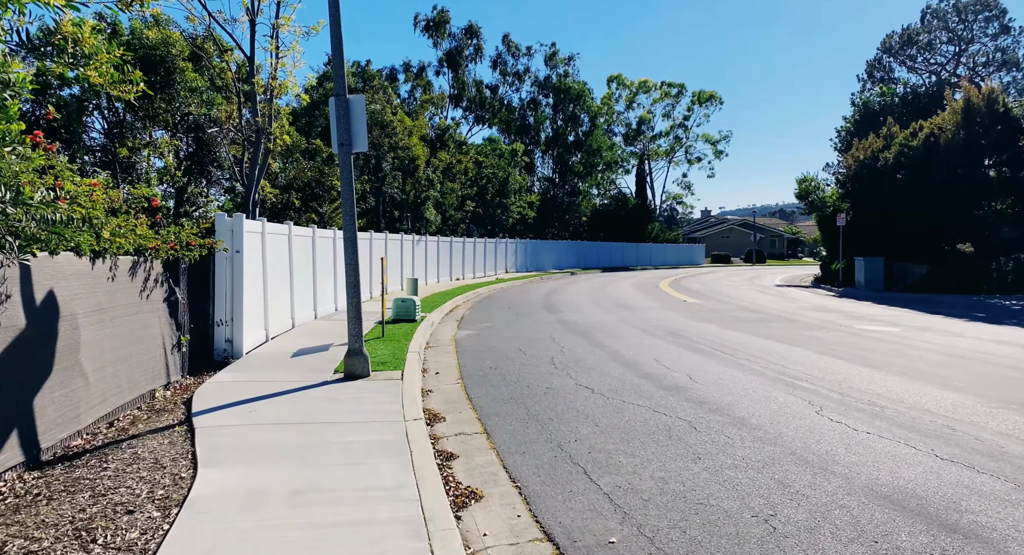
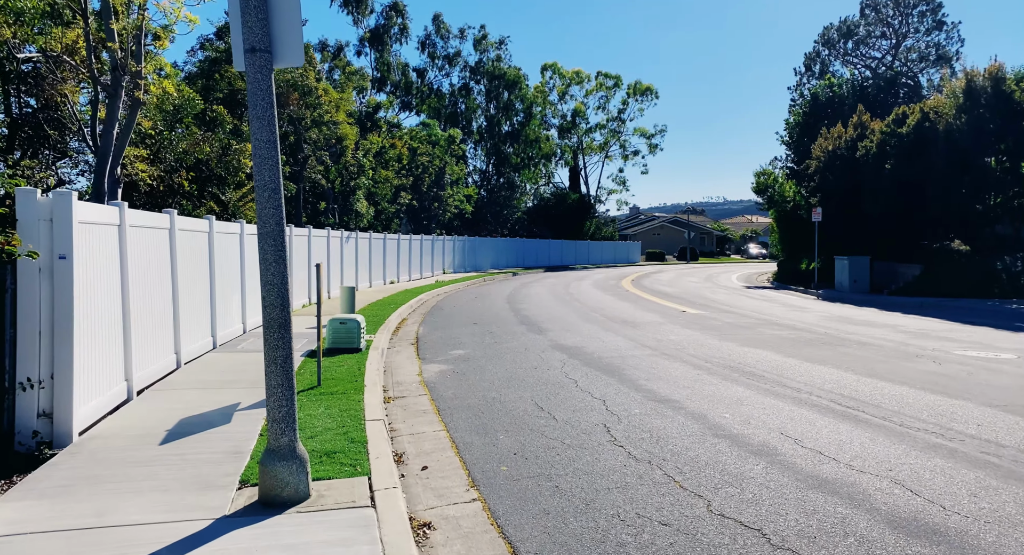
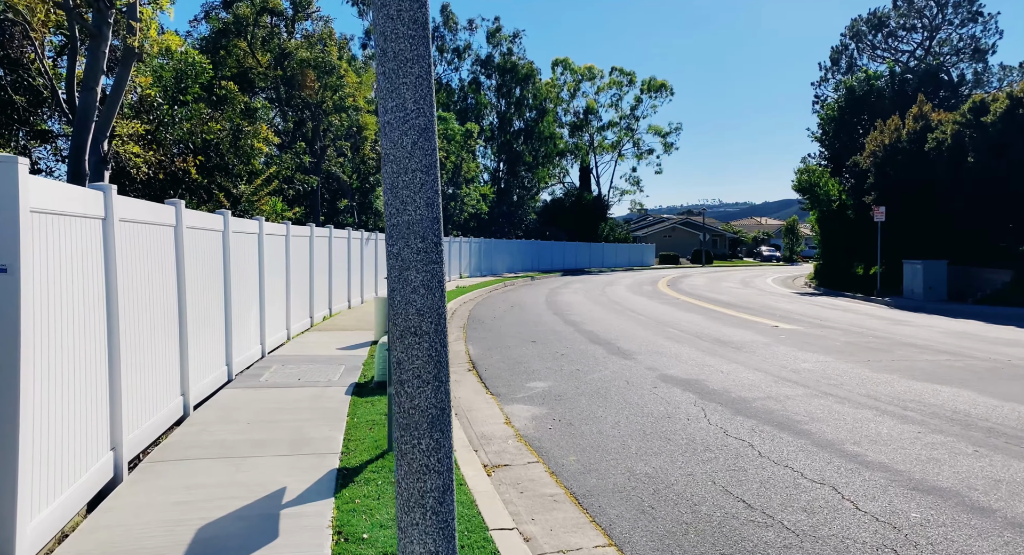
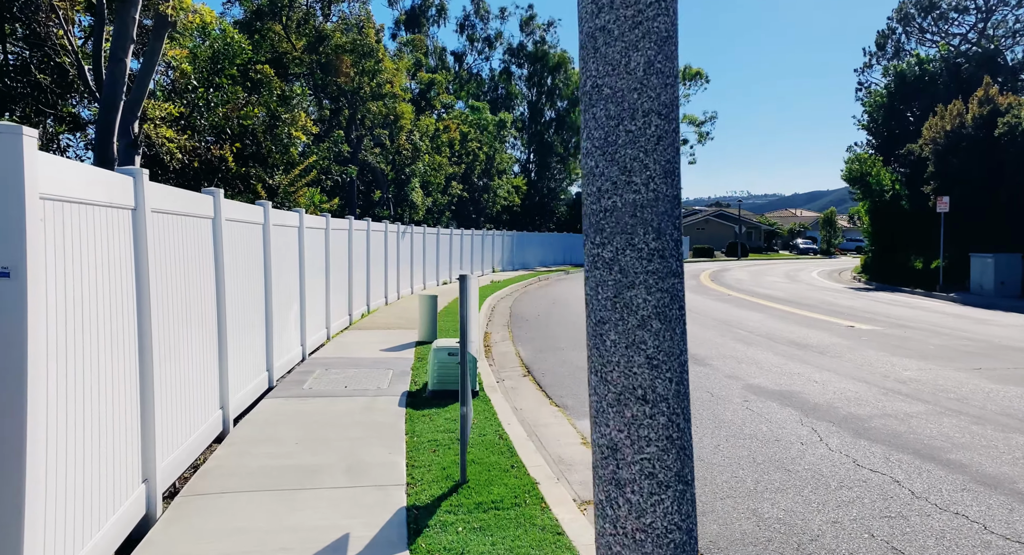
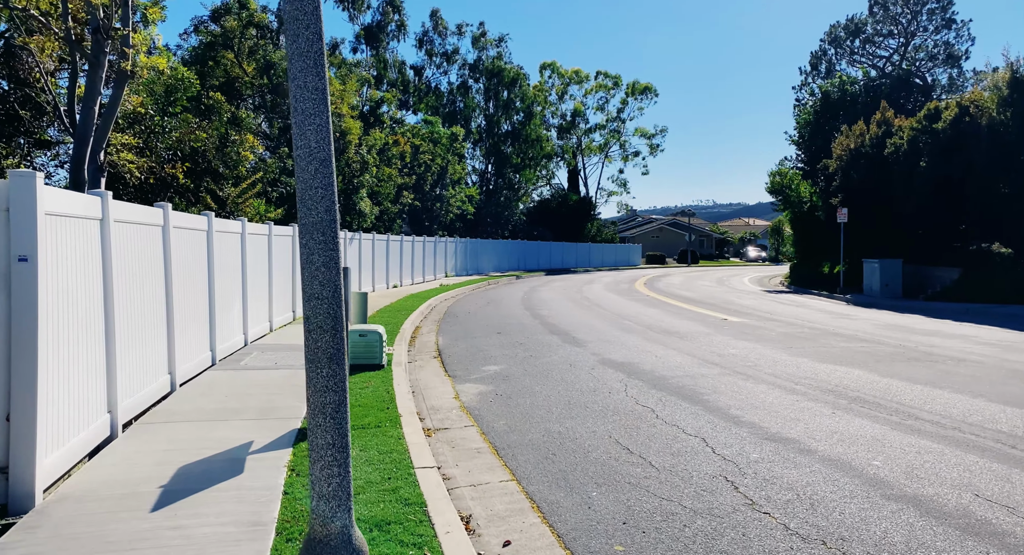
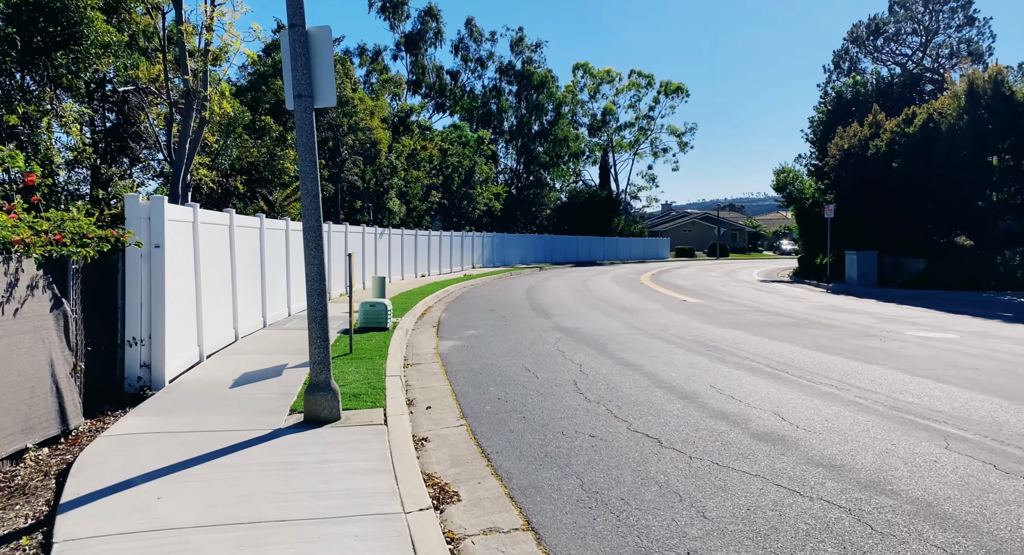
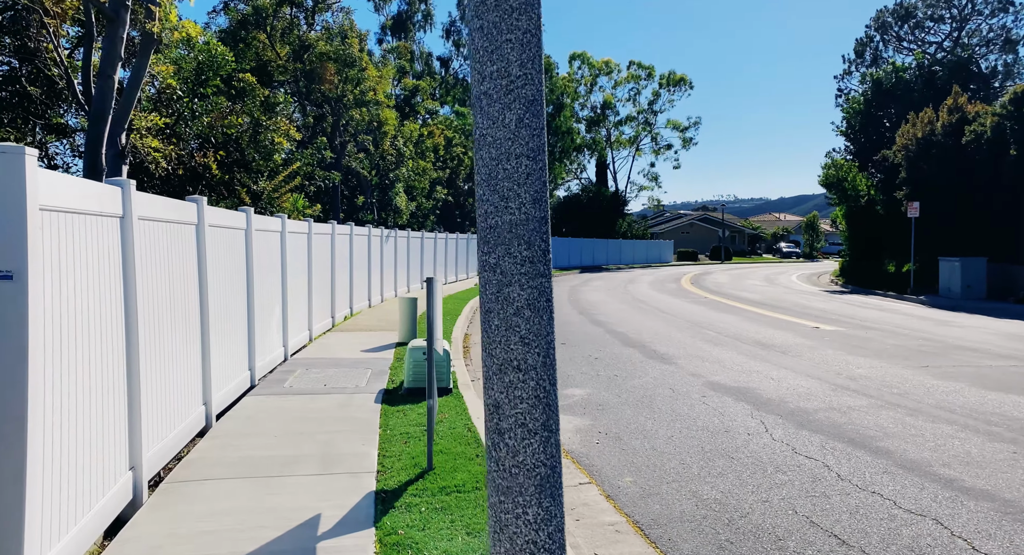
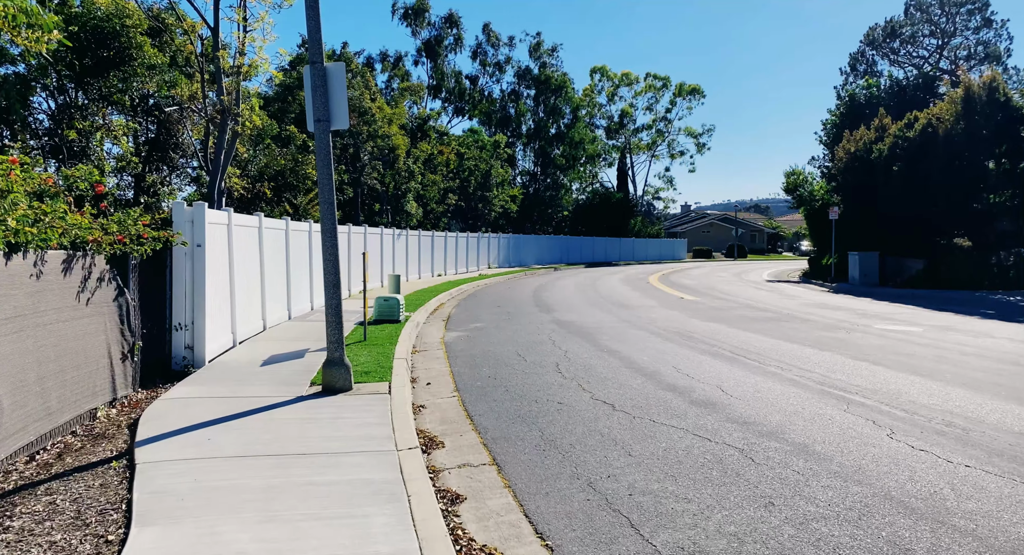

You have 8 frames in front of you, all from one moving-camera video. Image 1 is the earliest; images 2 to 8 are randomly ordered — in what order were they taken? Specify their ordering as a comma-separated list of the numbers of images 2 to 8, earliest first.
8, 6, 2, 5, 3, 7, 4
